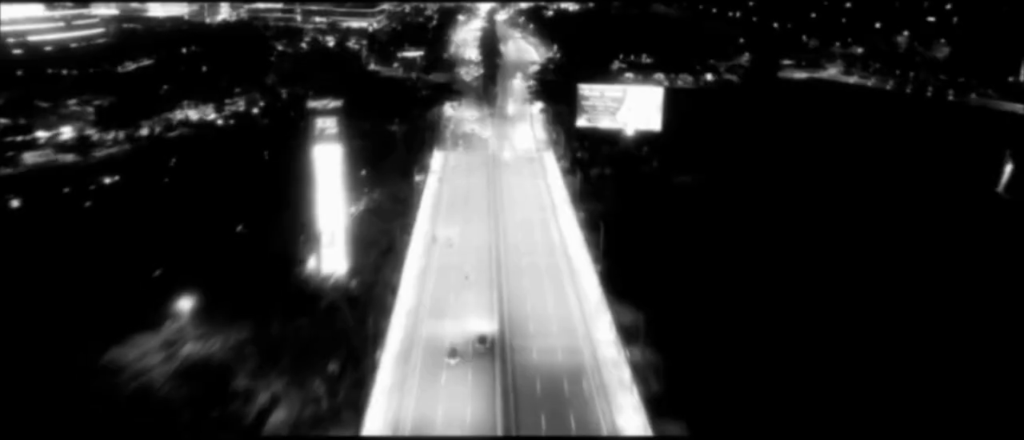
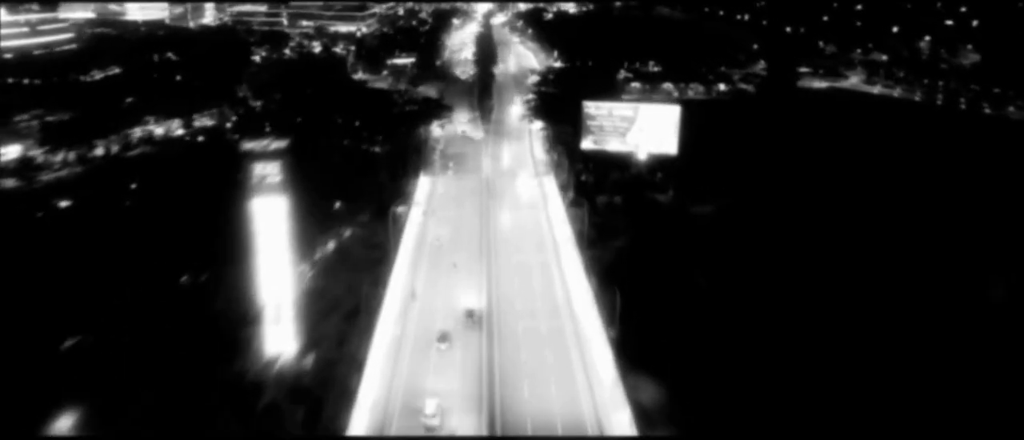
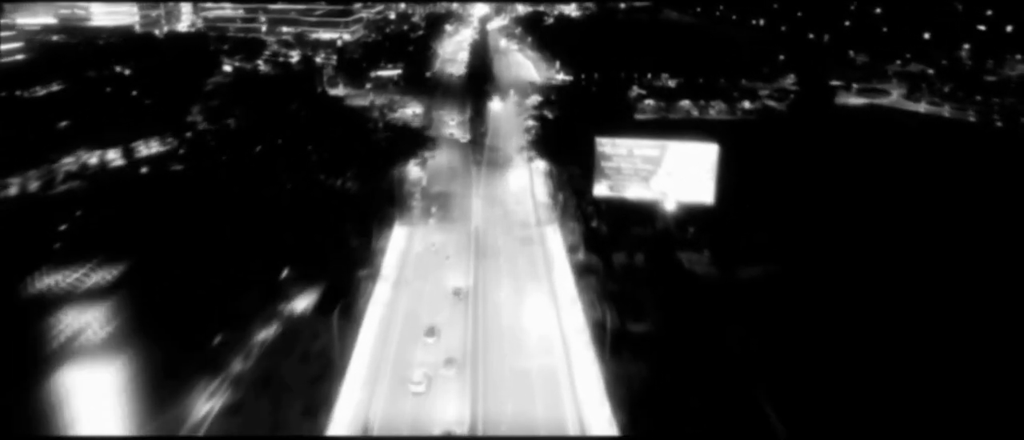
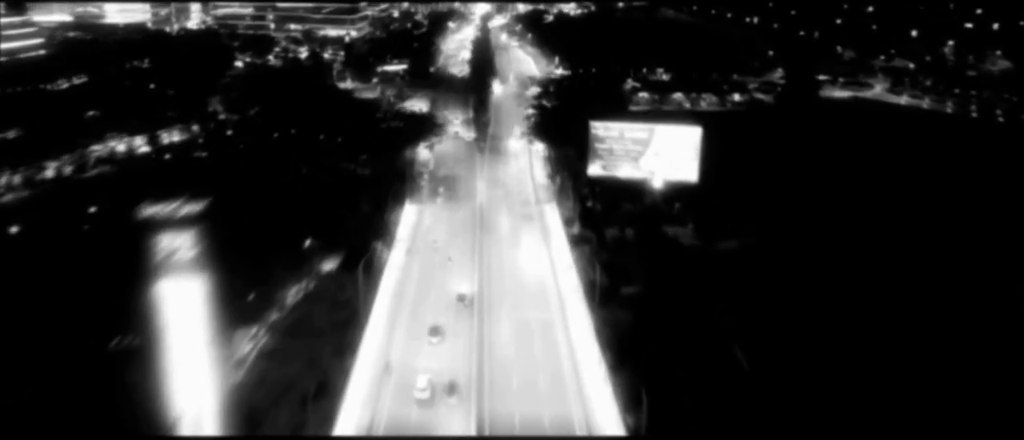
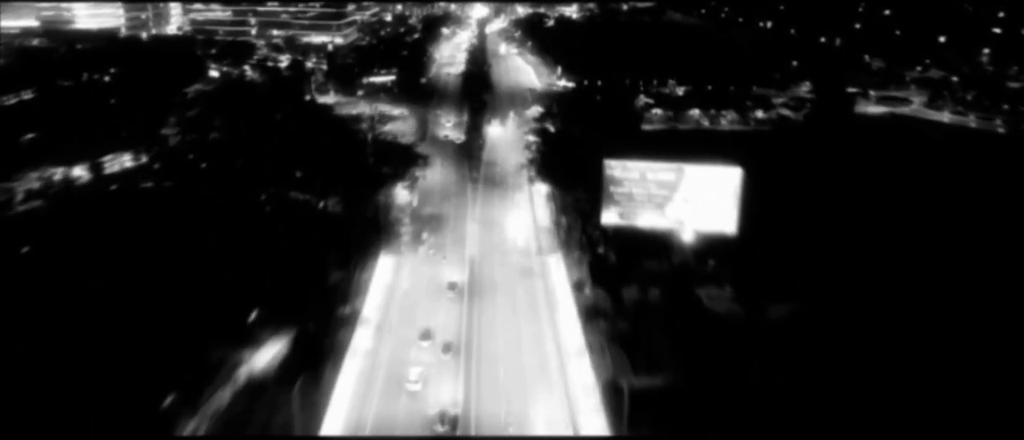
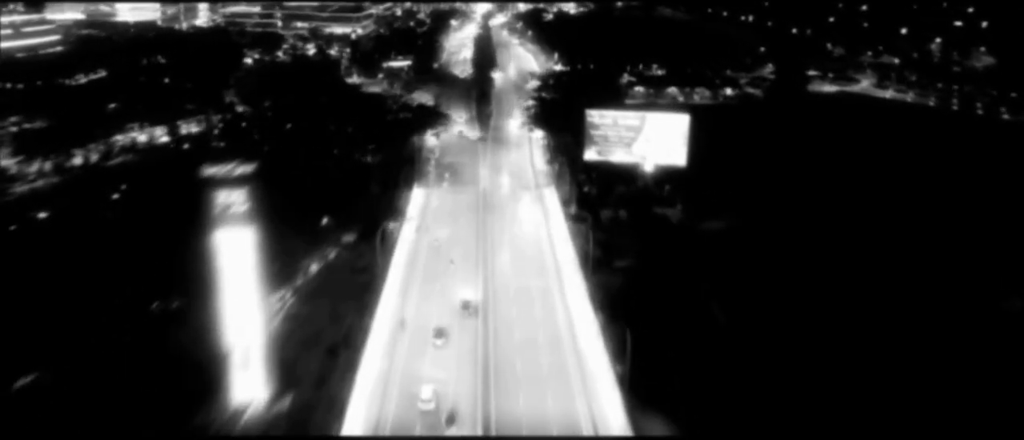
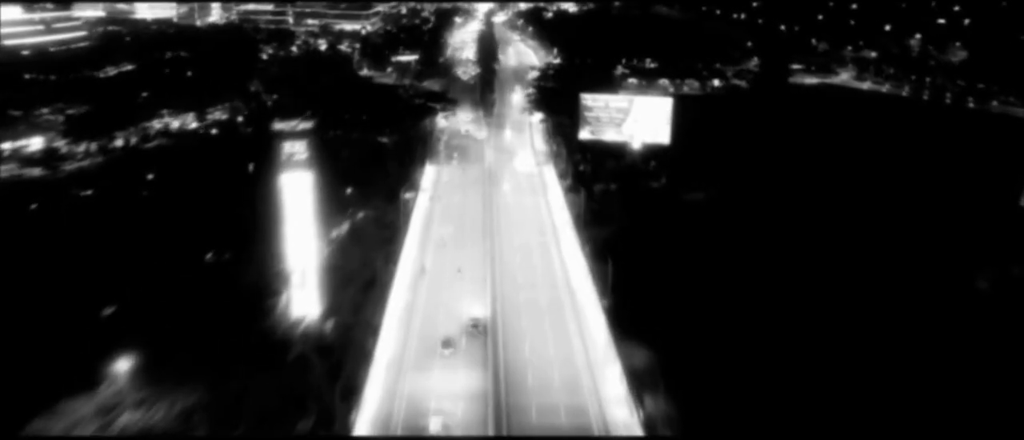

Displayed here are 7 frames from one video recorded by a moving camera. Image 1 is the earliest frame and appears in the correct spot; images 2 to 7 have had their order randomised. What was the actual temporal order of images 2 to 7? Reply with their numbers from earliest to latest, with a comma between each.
7, 2, 6, 4, 3, 5
